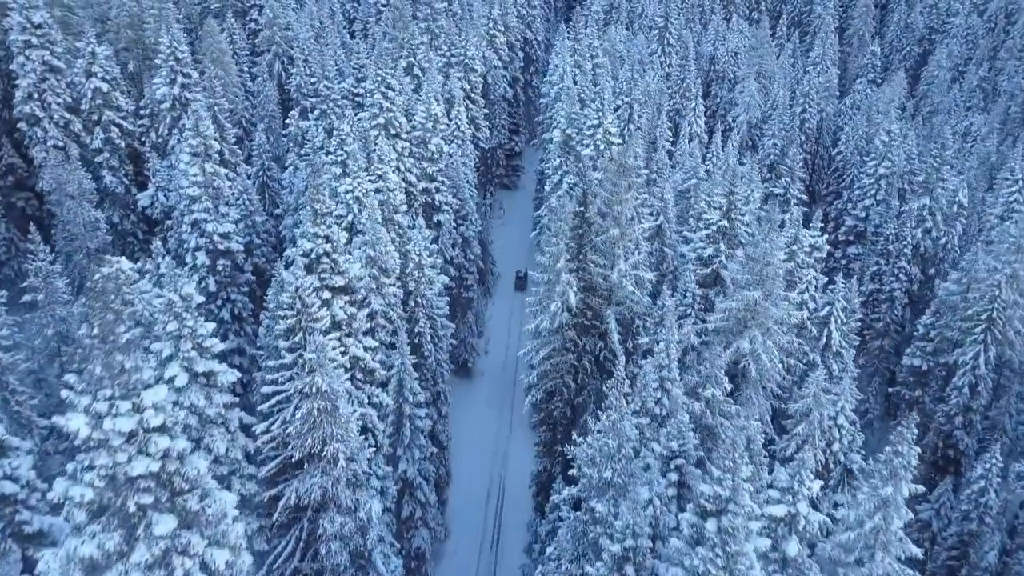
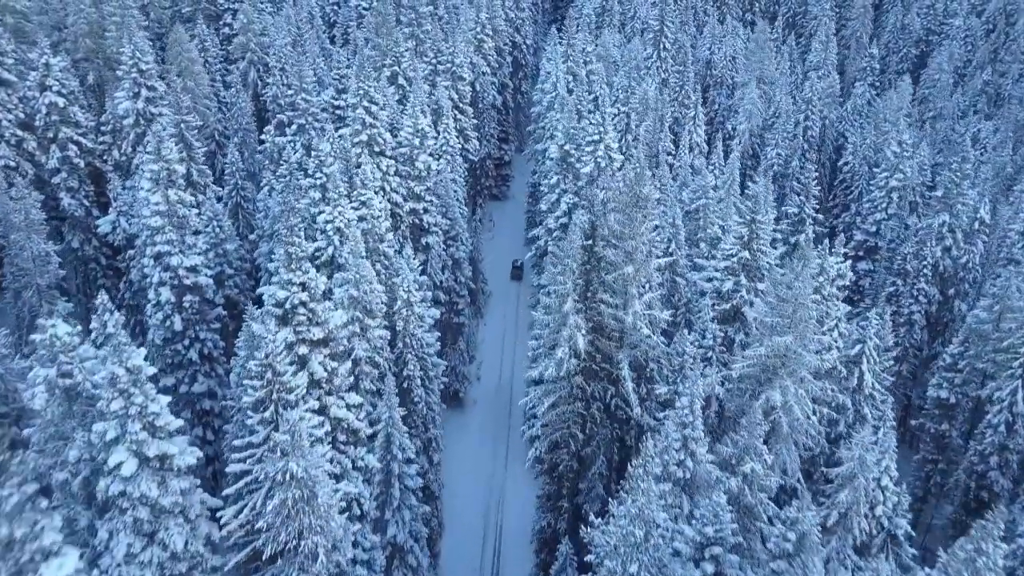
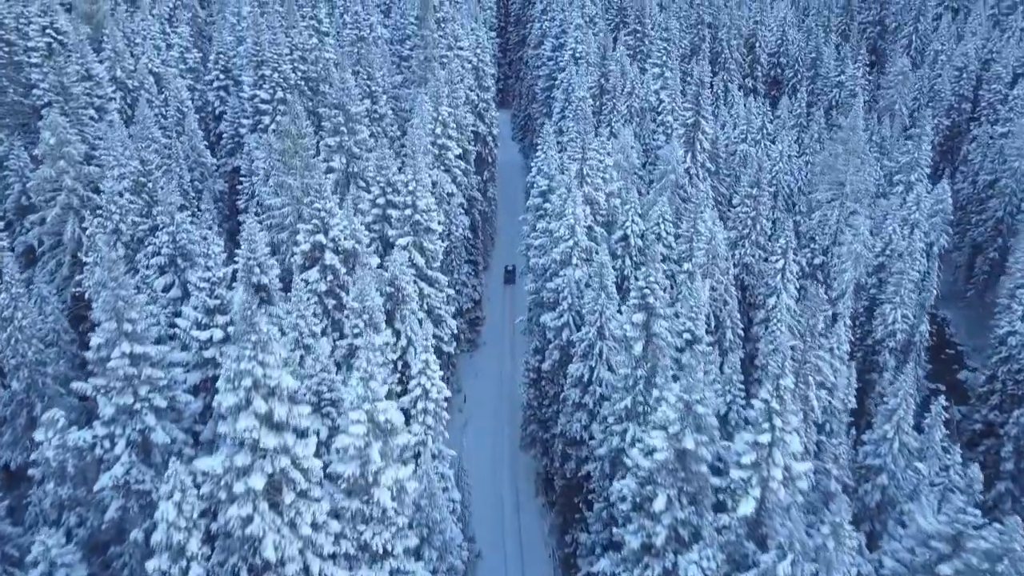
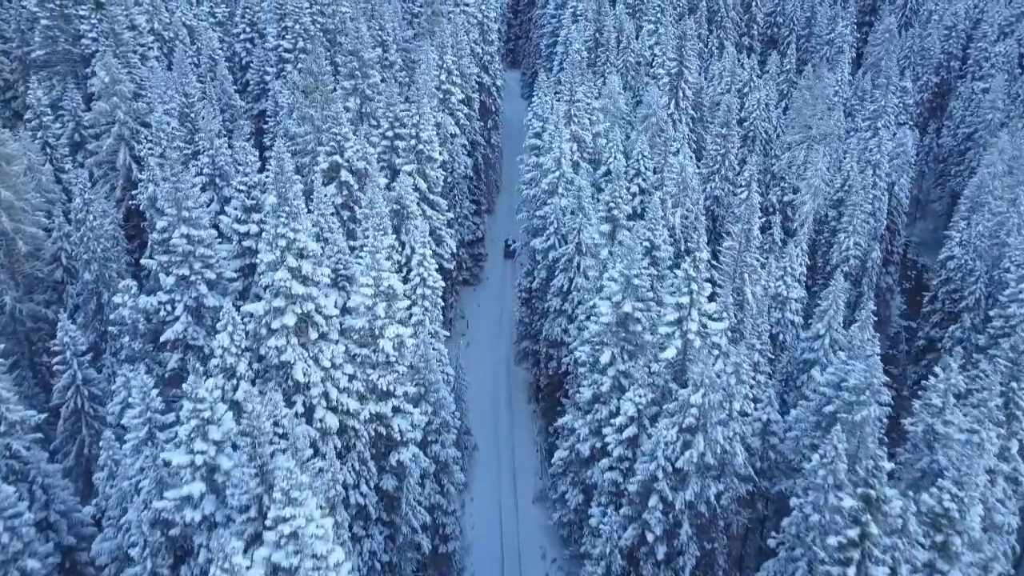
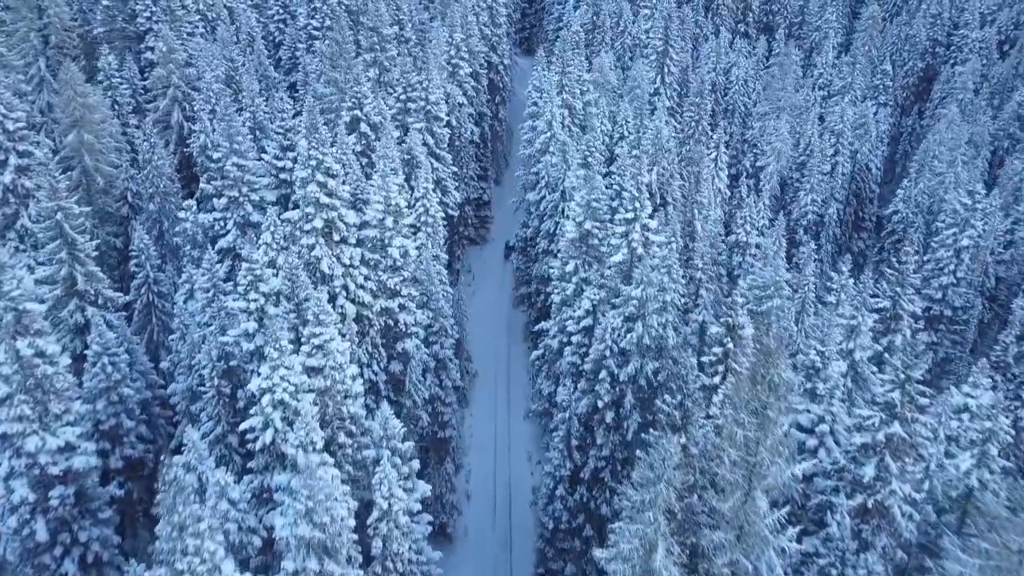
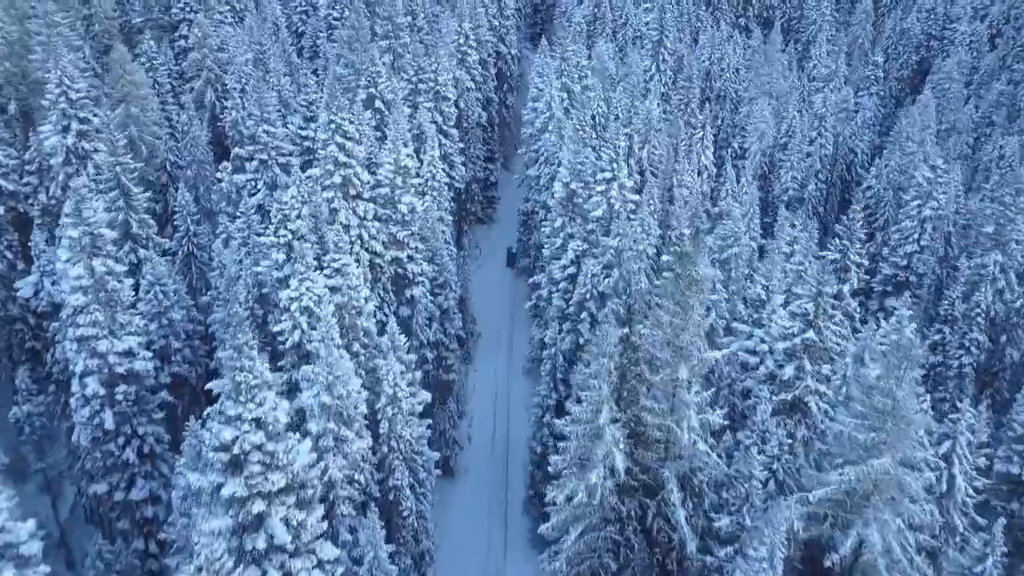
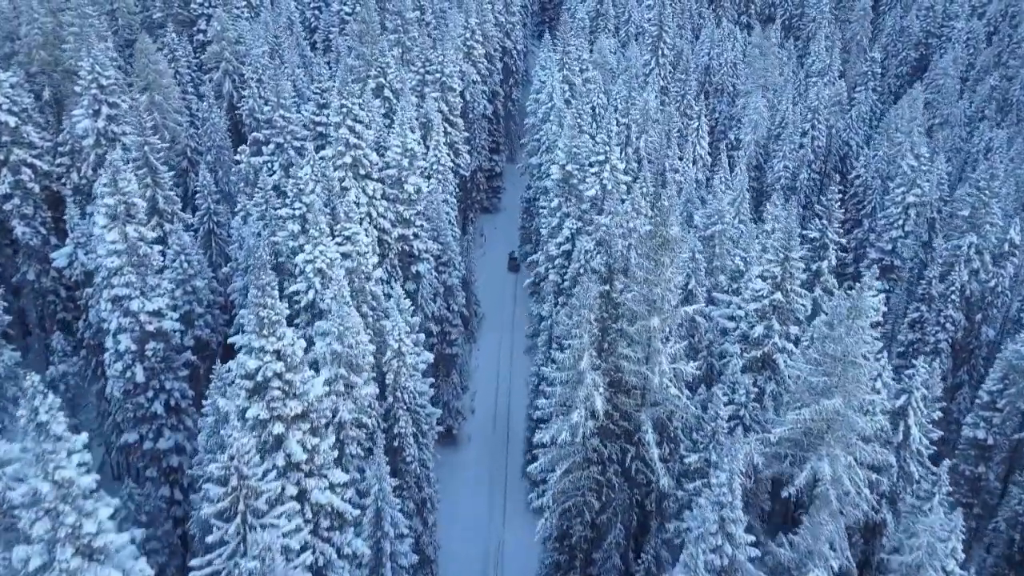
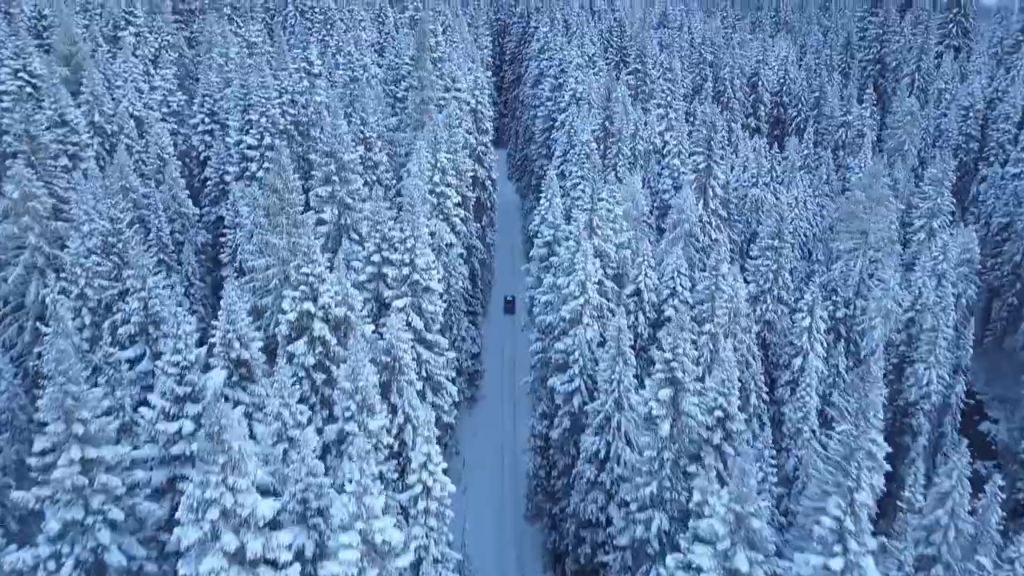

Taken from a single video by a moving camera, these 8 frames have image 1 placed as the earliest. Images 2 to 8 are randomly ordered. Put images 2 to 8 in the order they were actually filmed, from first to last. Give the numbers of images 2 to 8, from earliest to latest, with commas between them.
2, 7, 6, 5, 4, 3, 8
